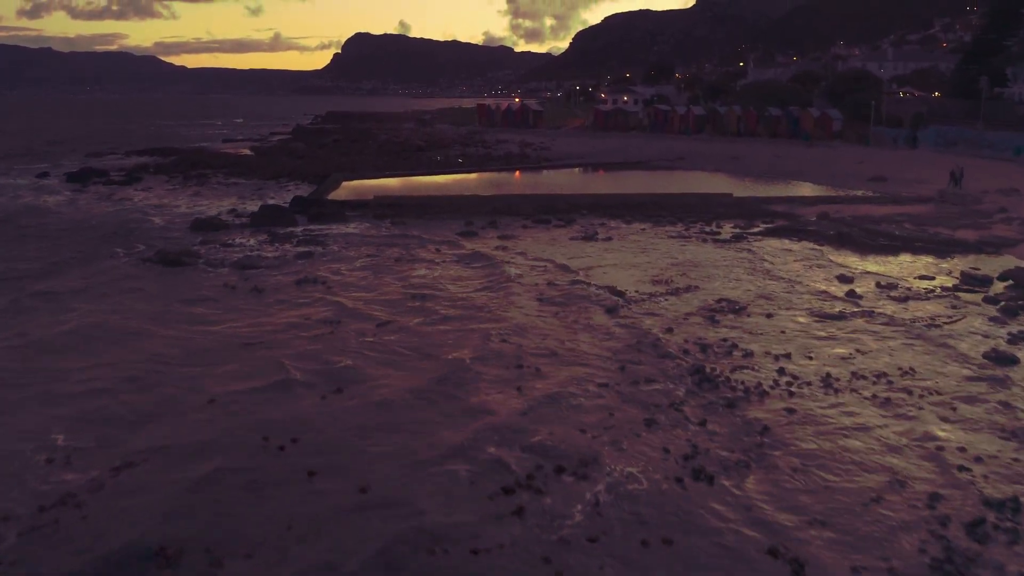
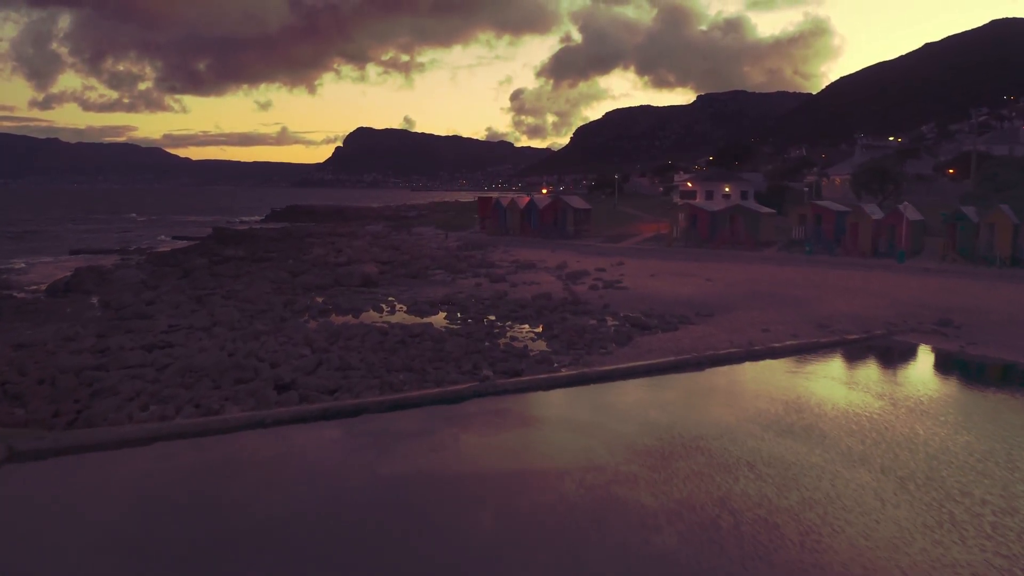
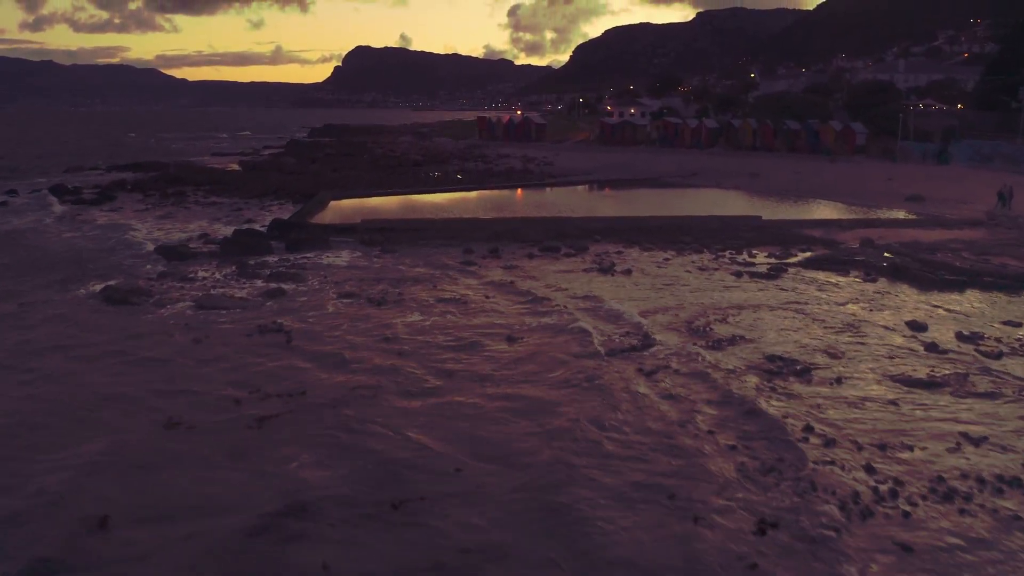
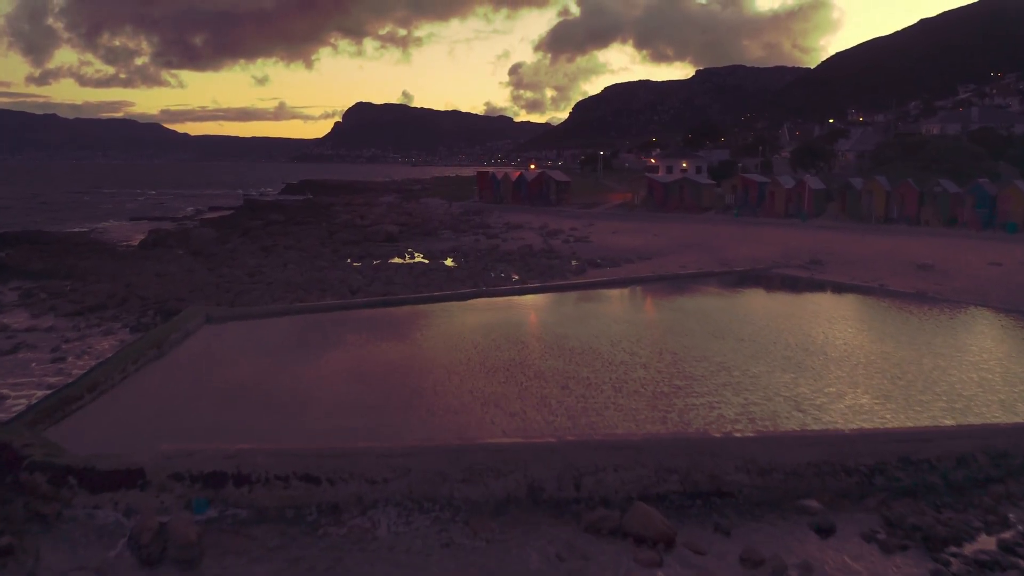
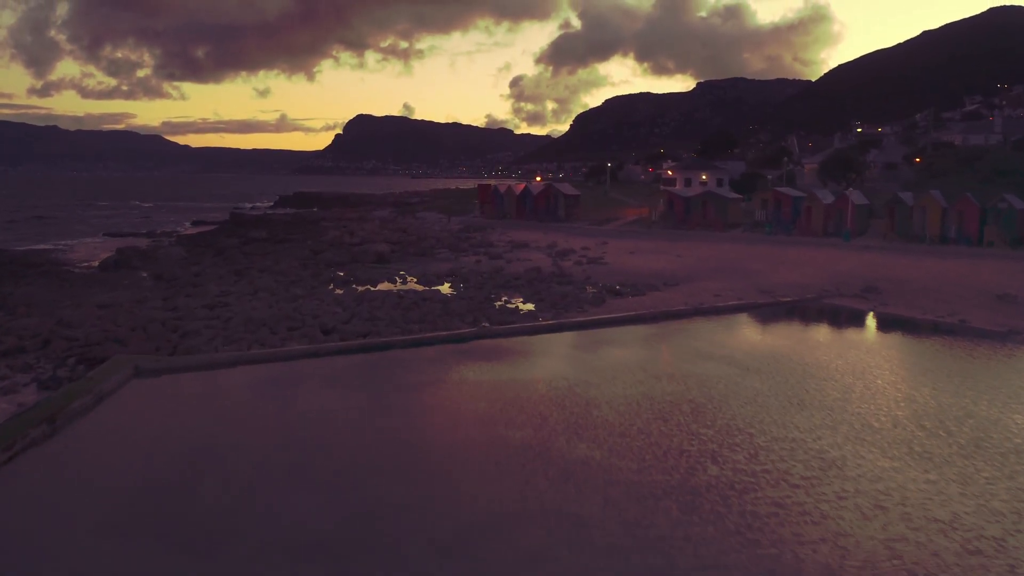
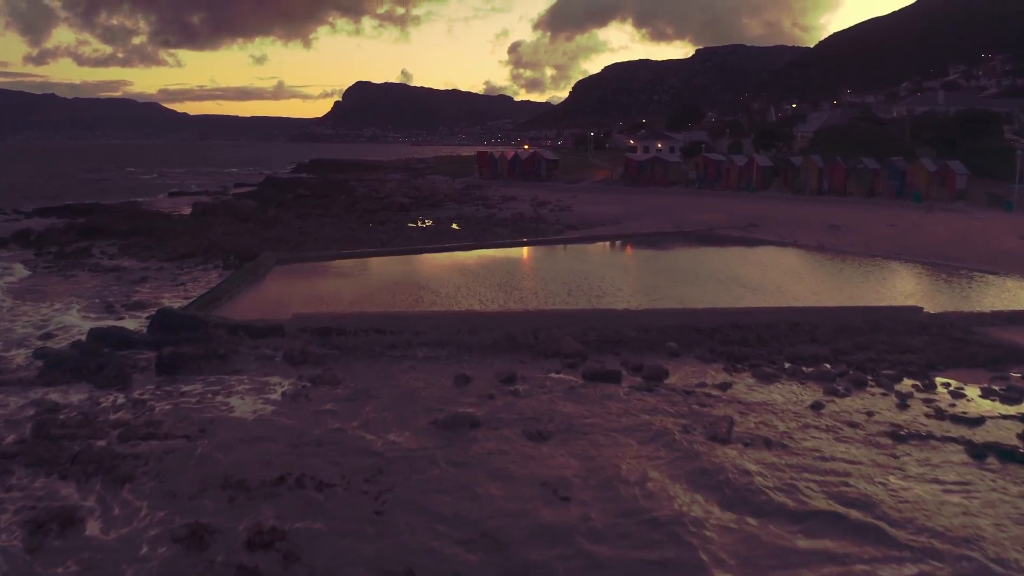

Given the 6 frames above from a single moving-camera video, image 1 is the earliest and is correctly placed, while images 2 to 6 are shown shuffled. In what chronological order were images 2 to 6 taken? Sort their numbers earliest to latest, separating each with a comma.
3, 6, 4, 5, 2
